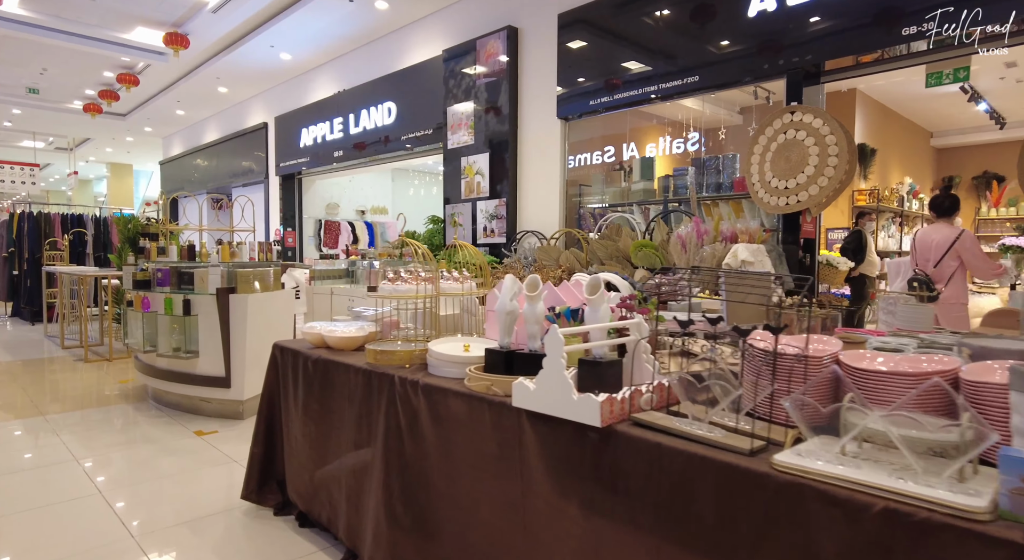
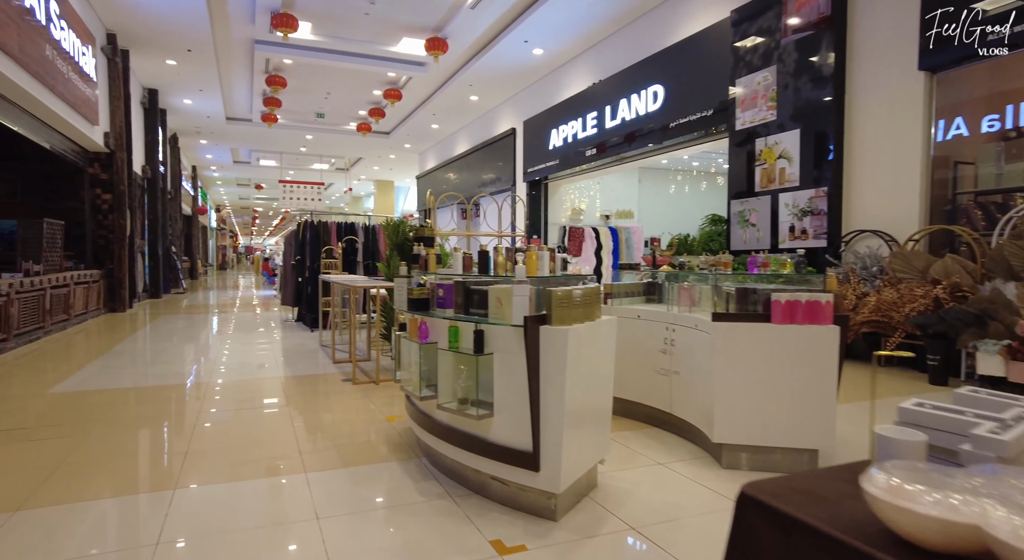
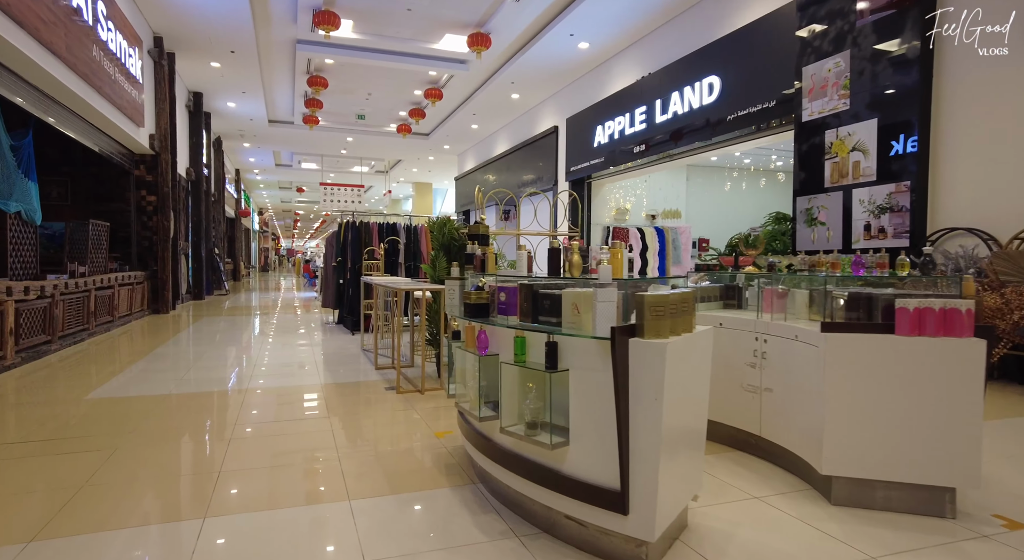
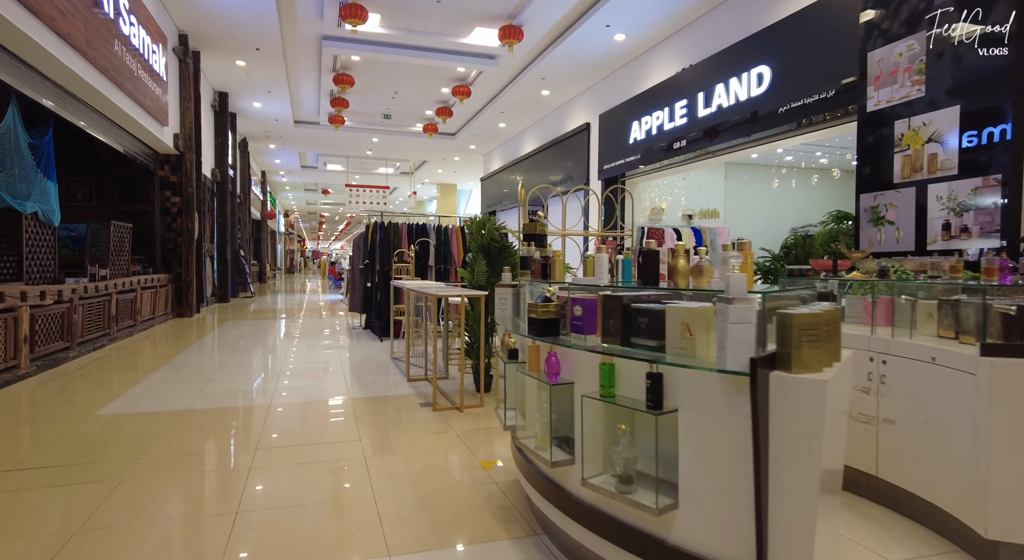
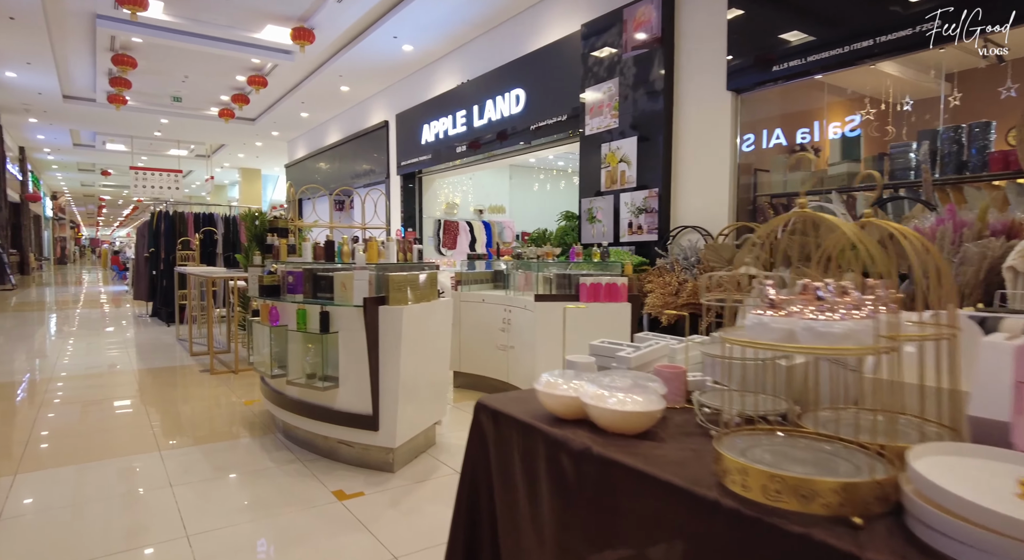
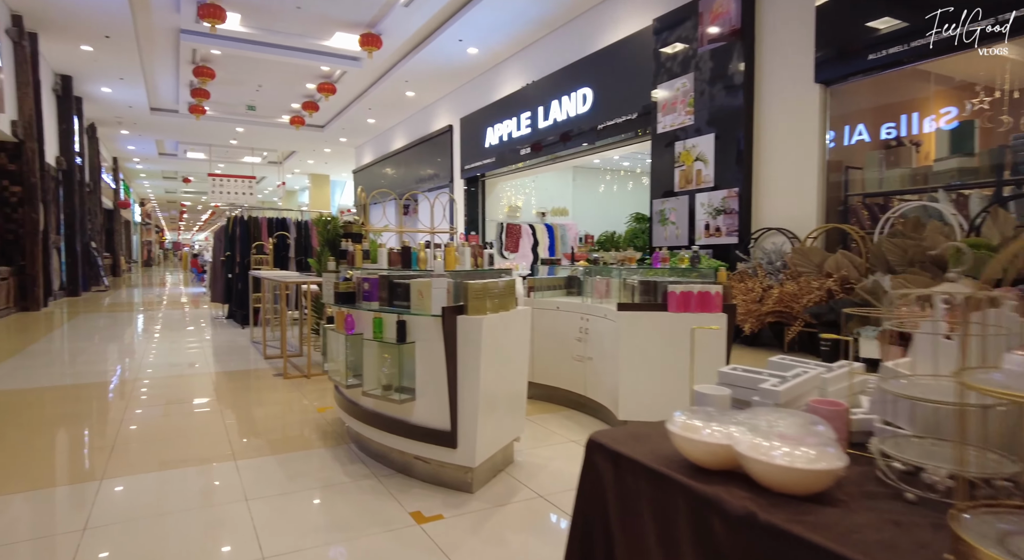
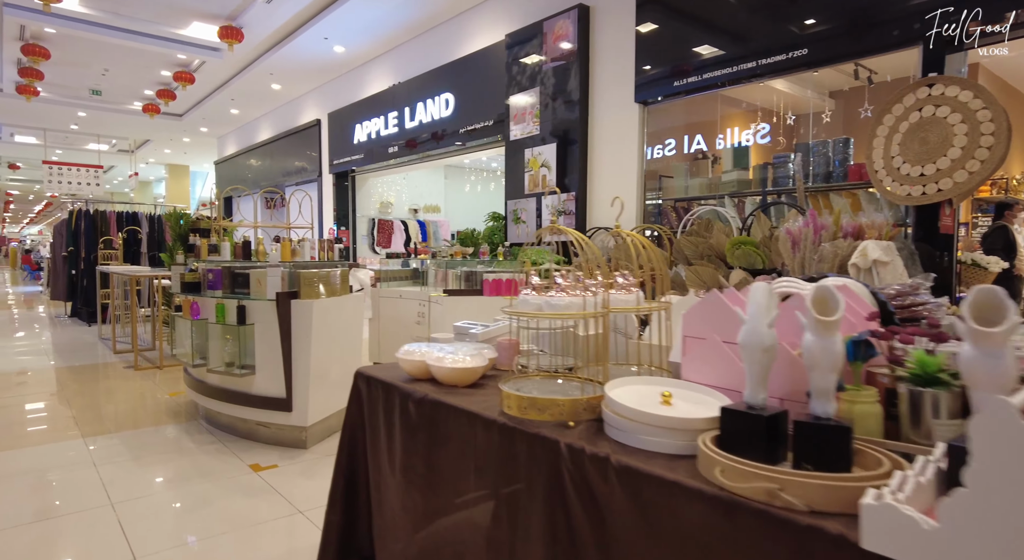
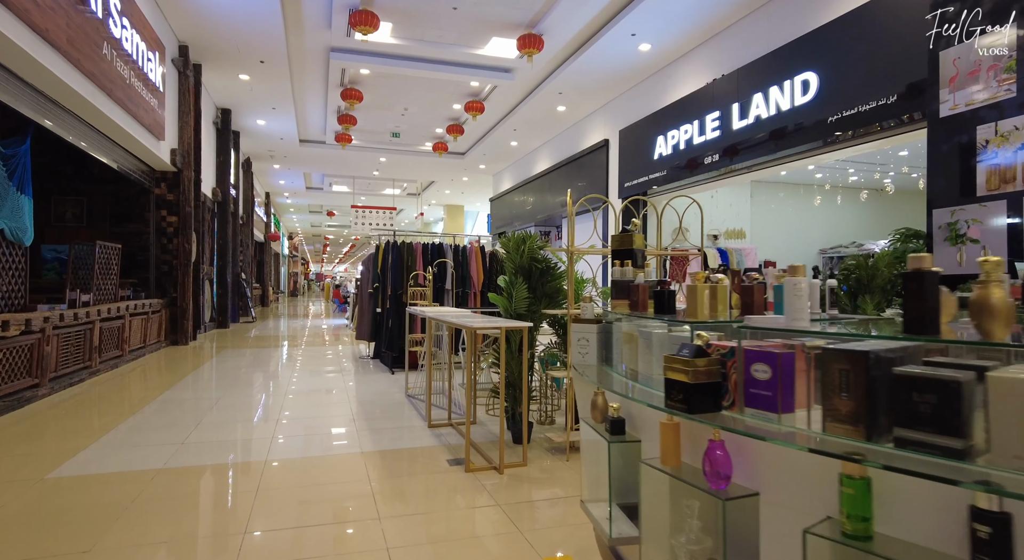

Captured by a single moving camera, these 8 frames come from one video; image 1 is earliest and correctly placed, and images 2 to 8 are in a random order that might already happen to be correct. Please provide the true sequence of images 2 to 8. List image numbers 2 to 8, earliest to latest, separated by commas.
7, 5, 6, 2, 3, 4, 8
